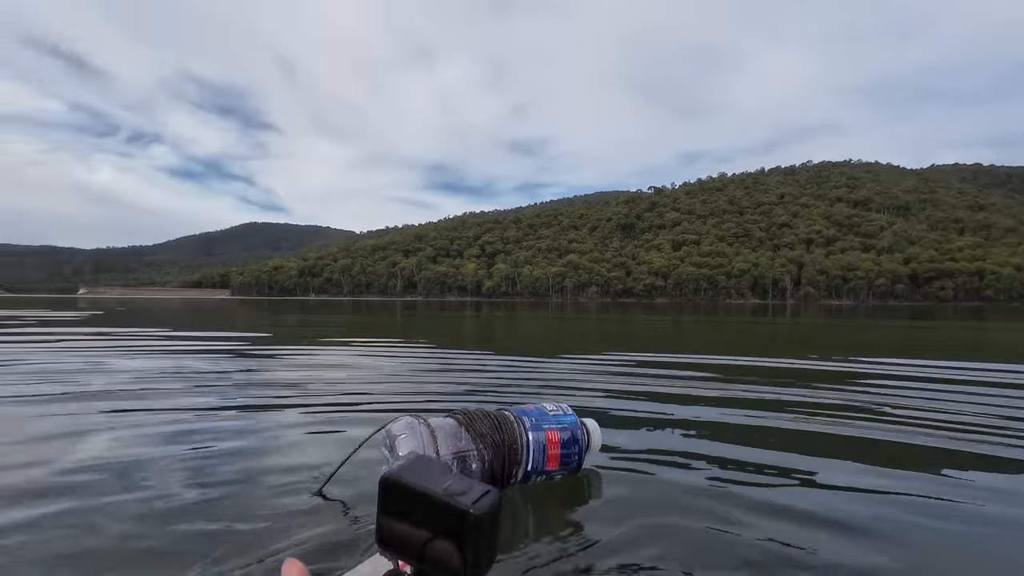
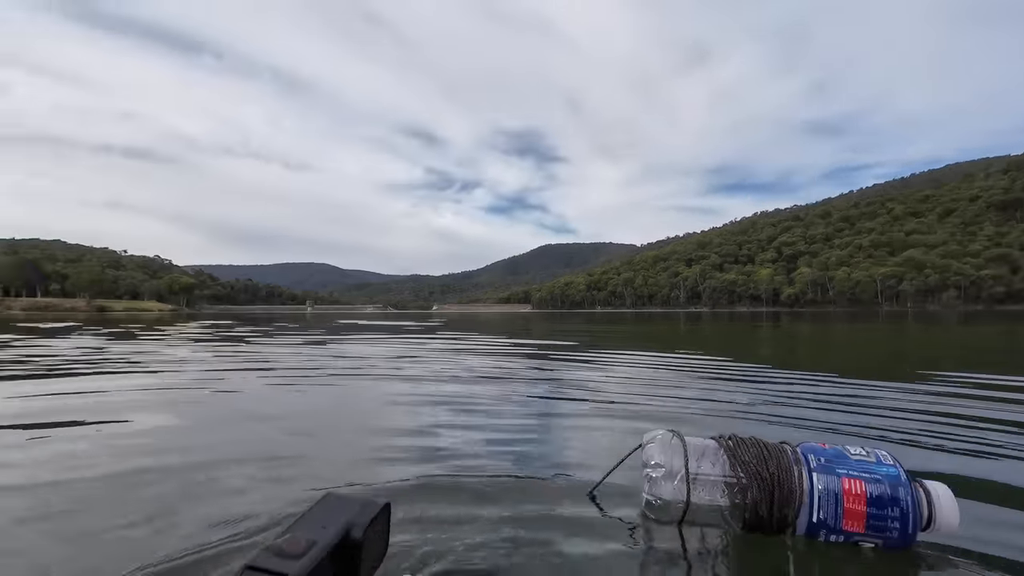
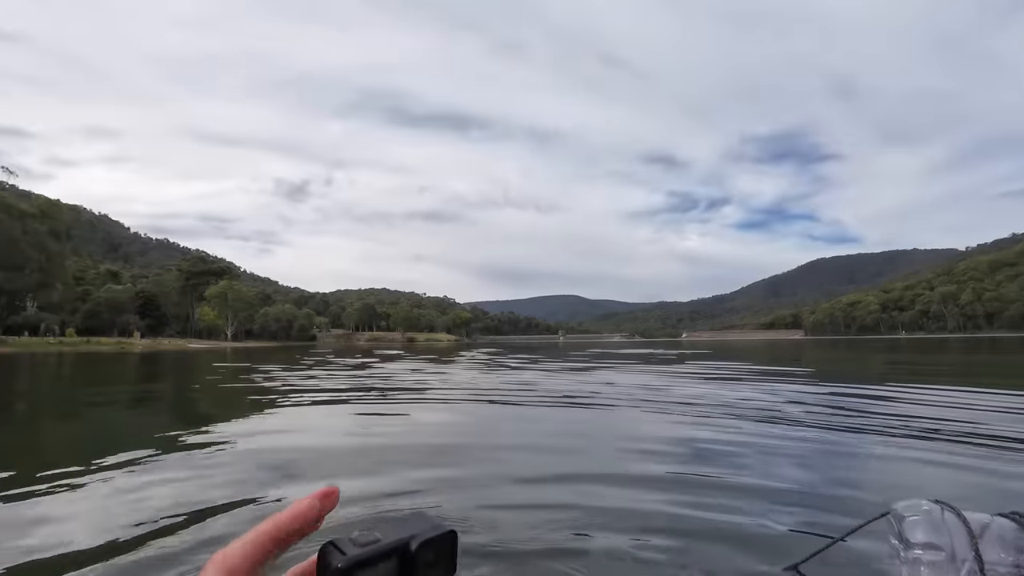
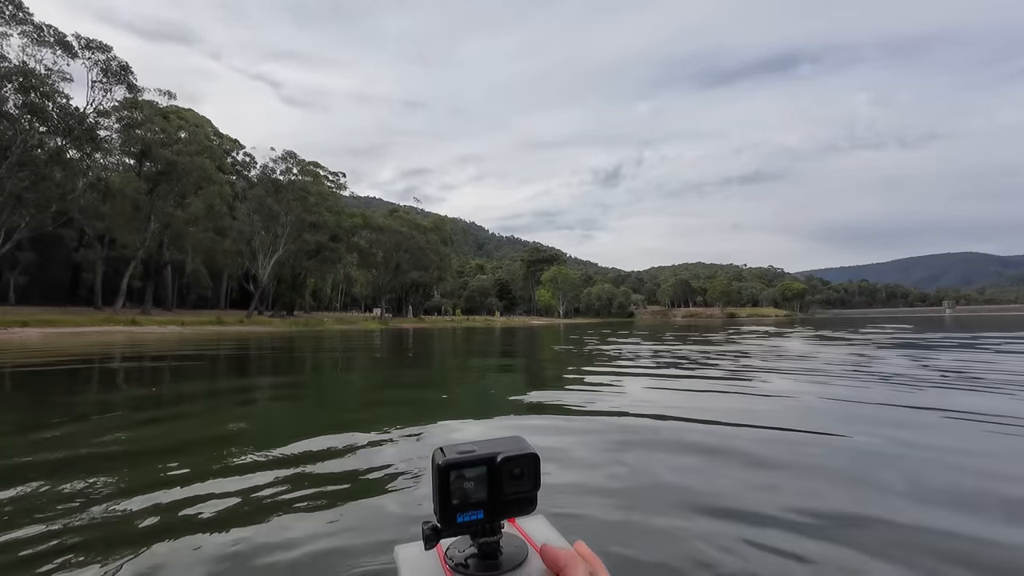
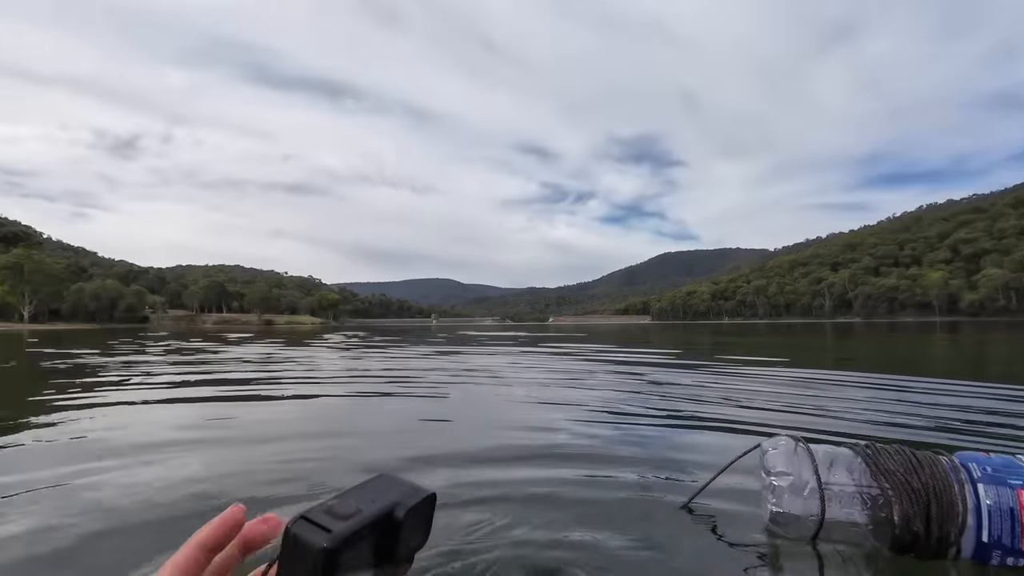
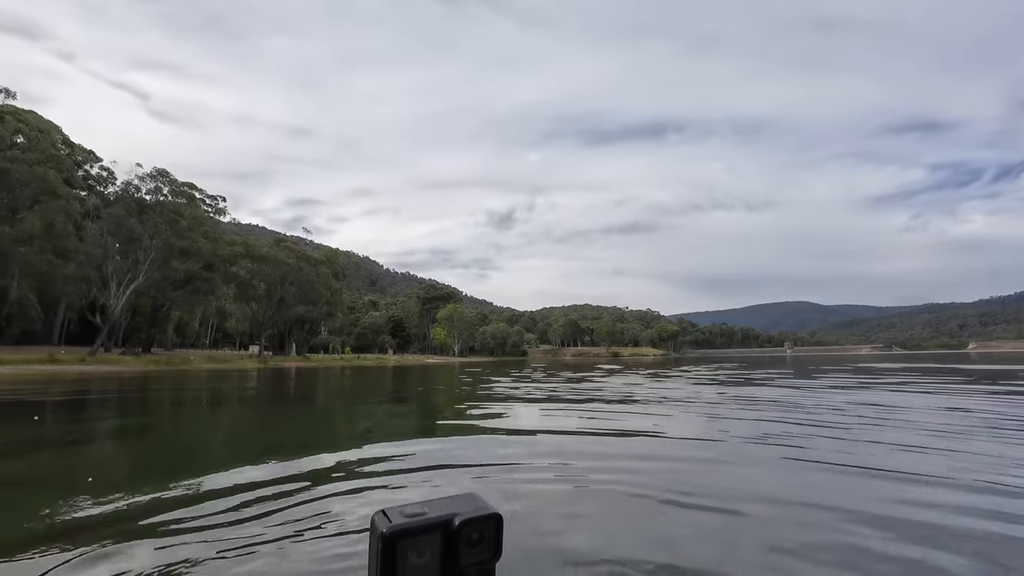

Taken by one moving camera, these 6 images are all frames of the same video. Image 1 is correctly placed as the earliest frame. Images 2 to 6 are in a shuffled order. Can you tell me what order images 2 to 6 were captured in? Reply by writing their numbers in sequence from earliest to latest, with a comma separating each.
2, 5, 3, 6, 4
